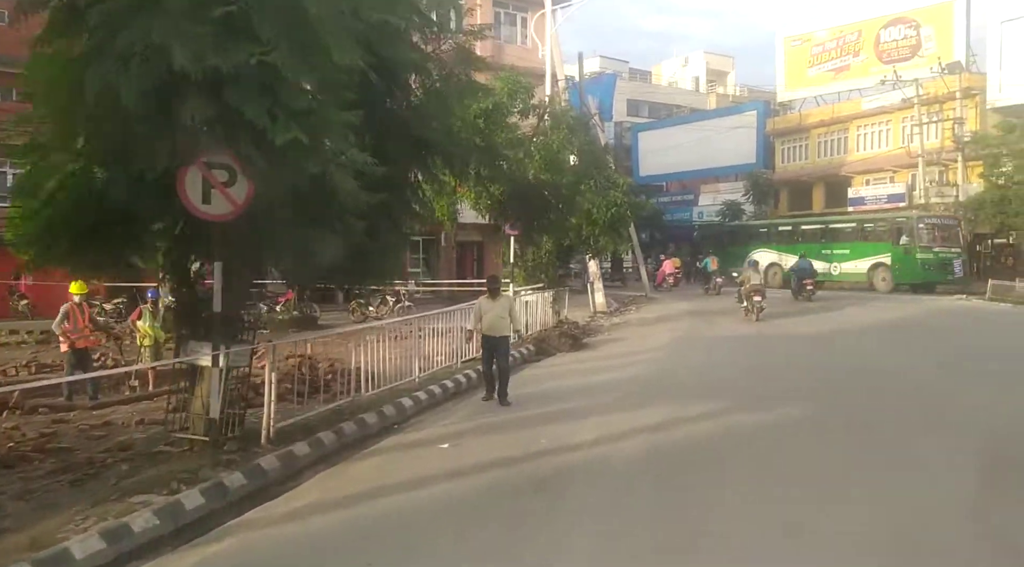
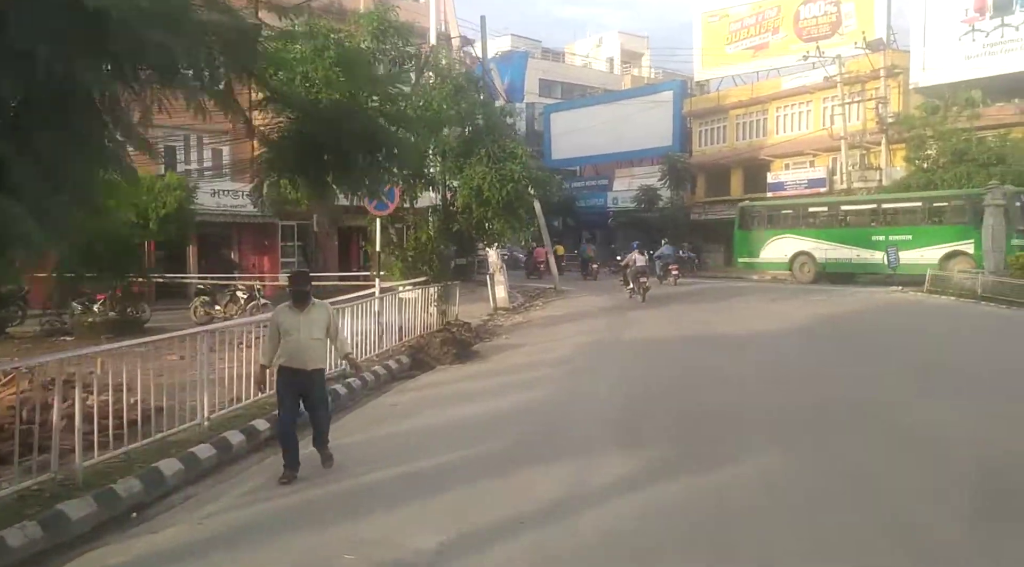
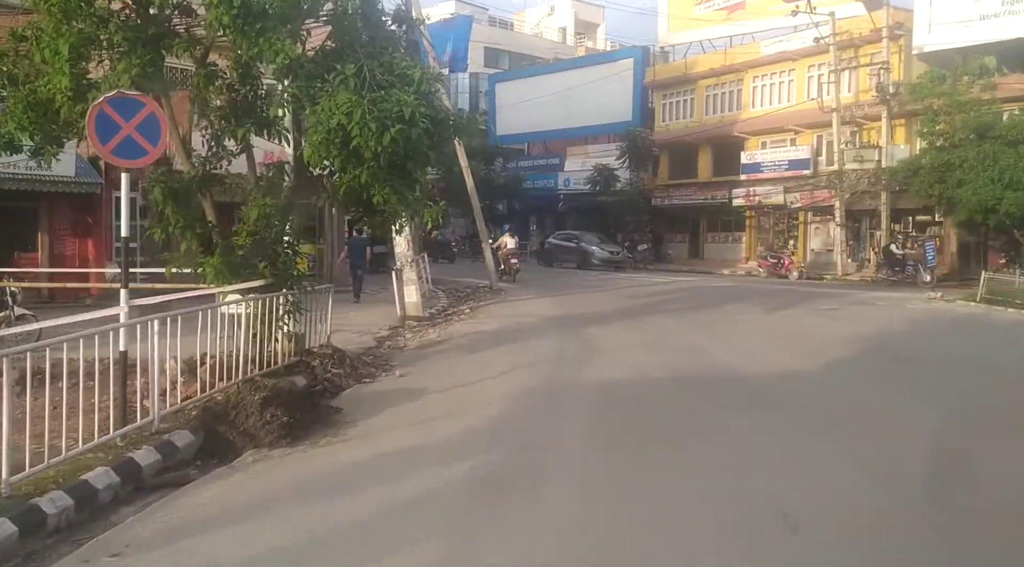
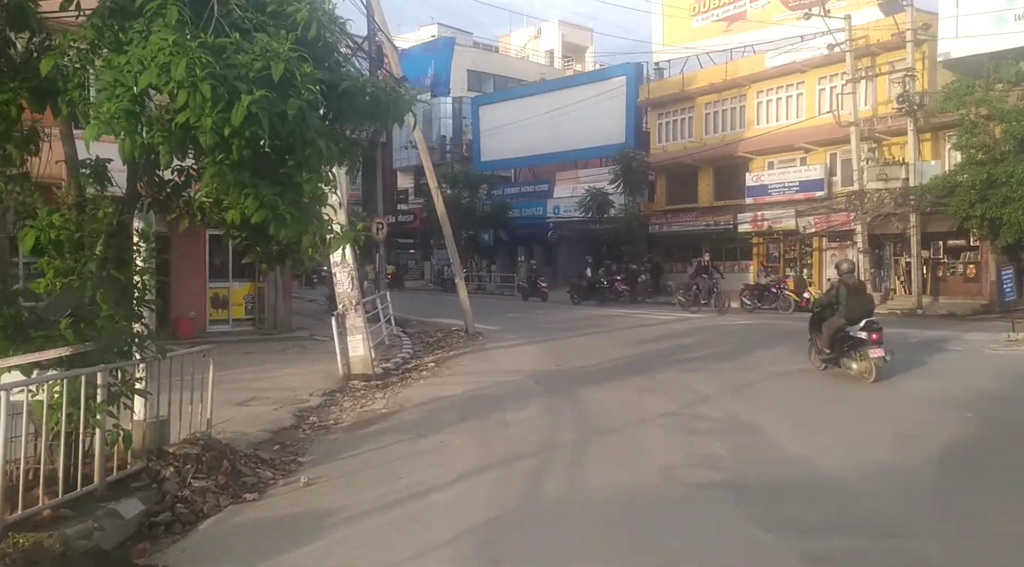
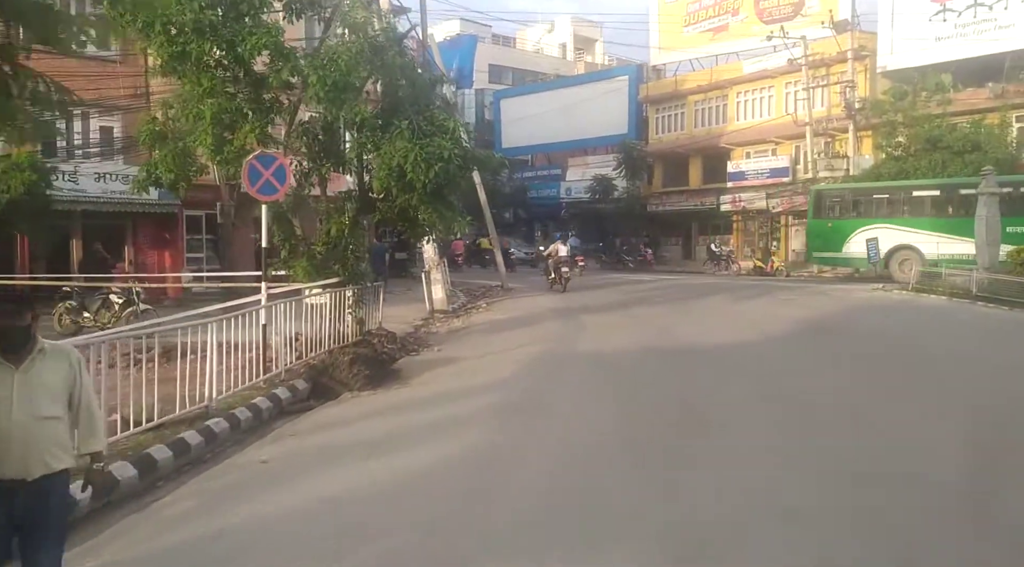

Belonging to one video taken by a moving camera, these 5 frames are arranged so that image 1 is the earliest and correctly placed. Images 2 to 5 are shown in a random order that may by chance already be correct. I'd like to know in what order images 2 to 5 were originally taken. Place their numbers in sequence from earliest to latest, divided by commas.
2, 5, 3, 4
